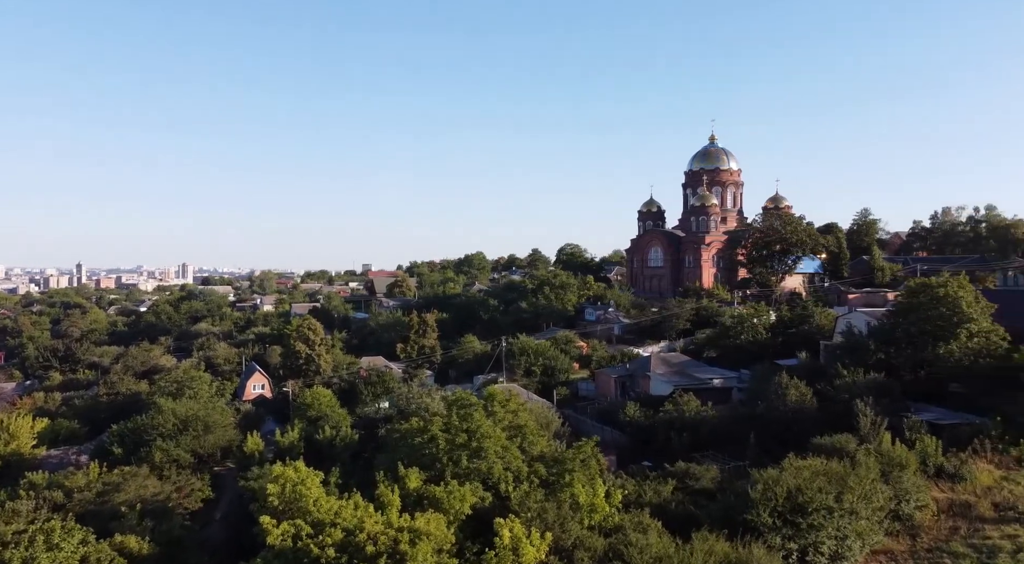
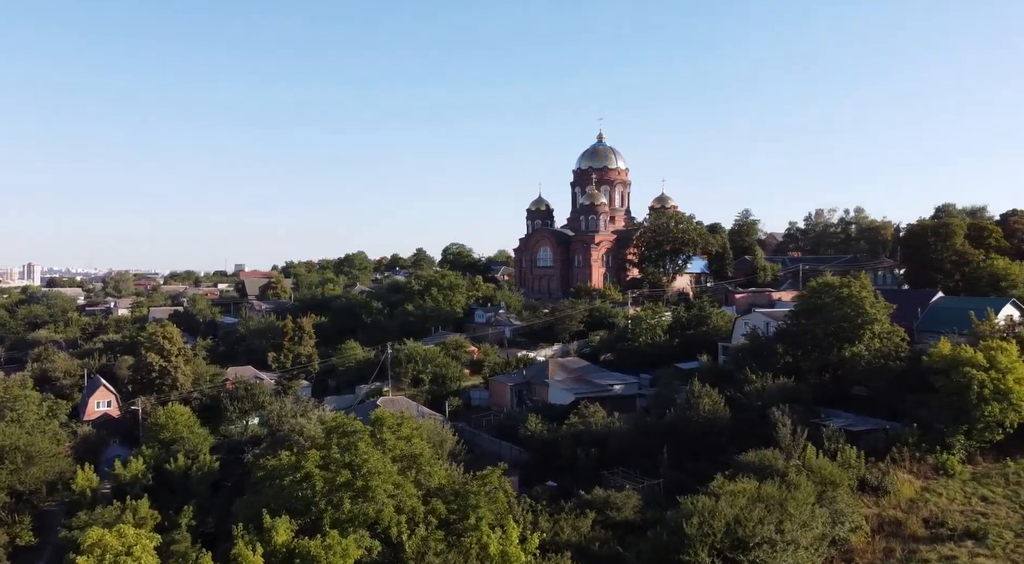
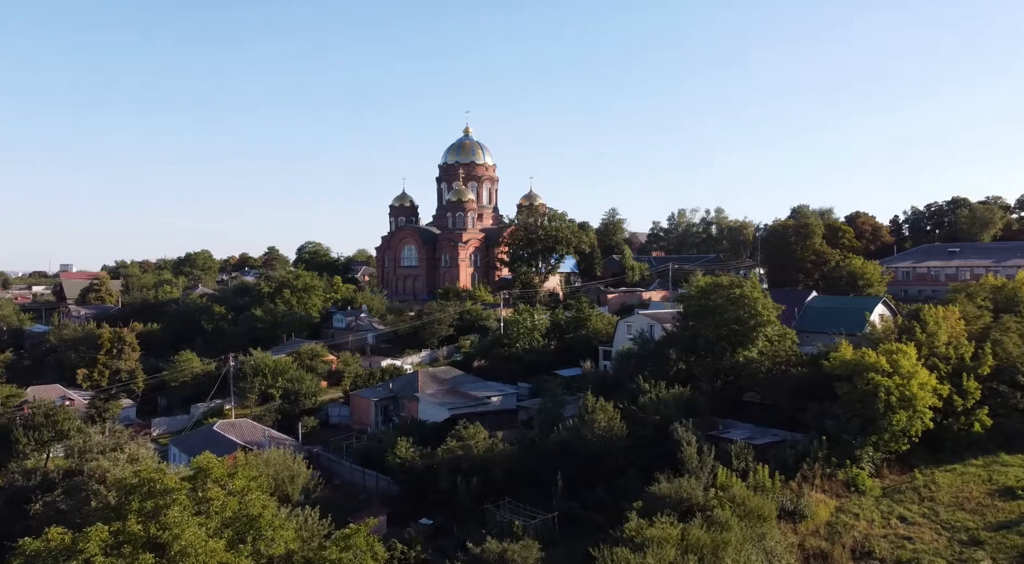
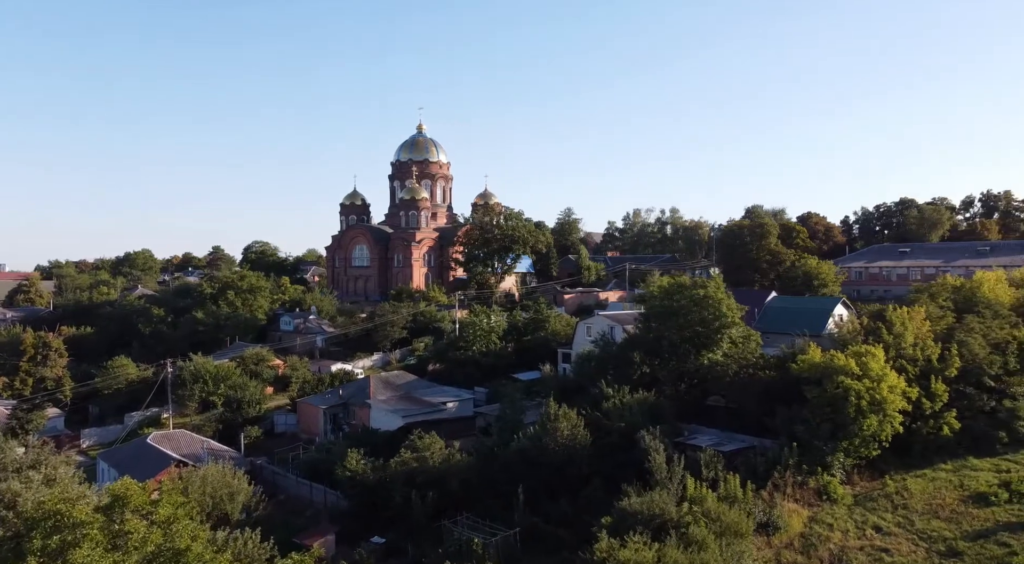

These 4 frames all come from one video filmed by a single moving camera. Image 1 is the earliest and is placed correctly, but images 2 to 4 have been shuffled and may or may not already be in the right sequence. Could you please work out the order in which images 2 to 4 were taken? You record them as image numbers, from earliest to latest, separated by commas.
2, 3, 4
